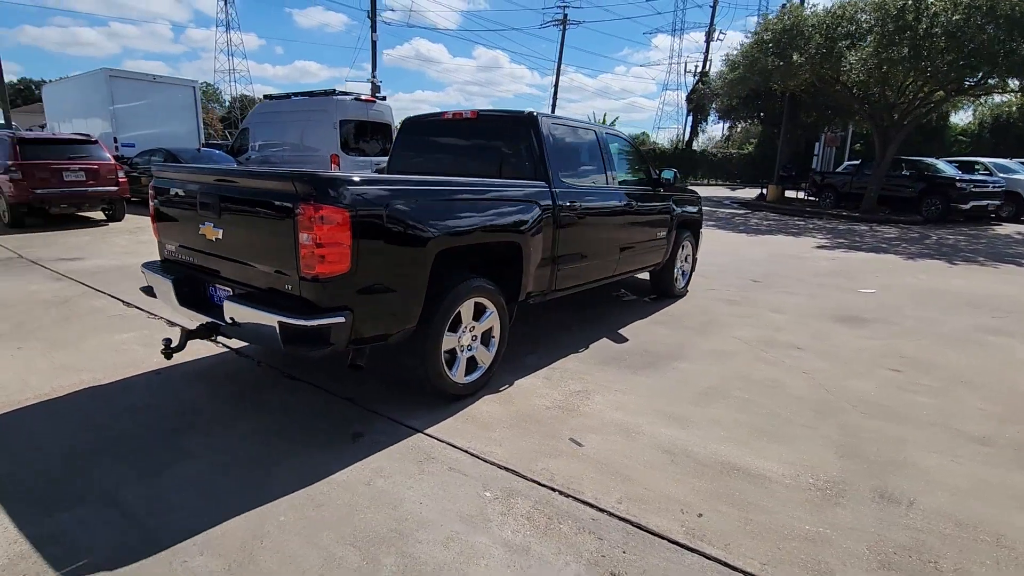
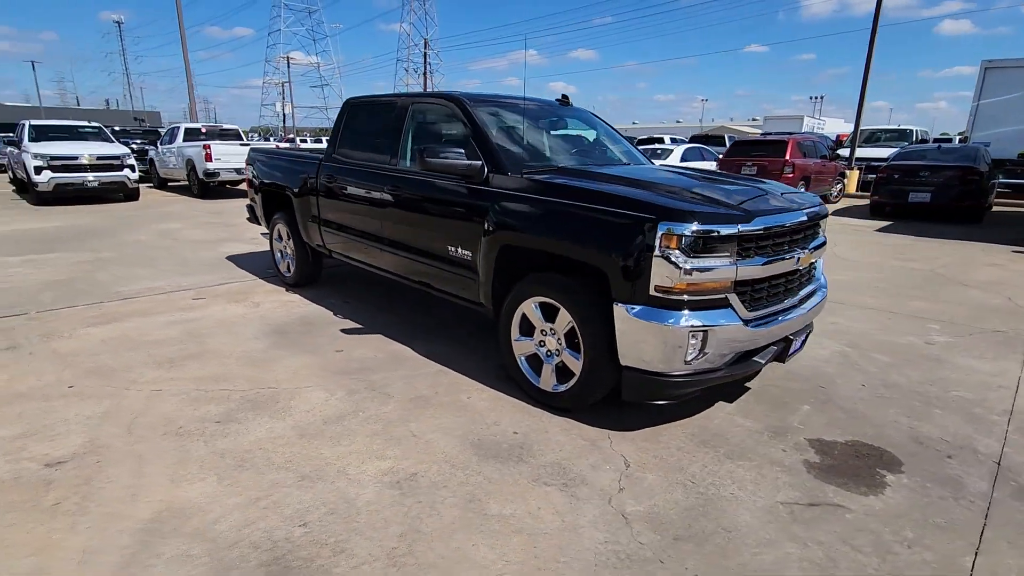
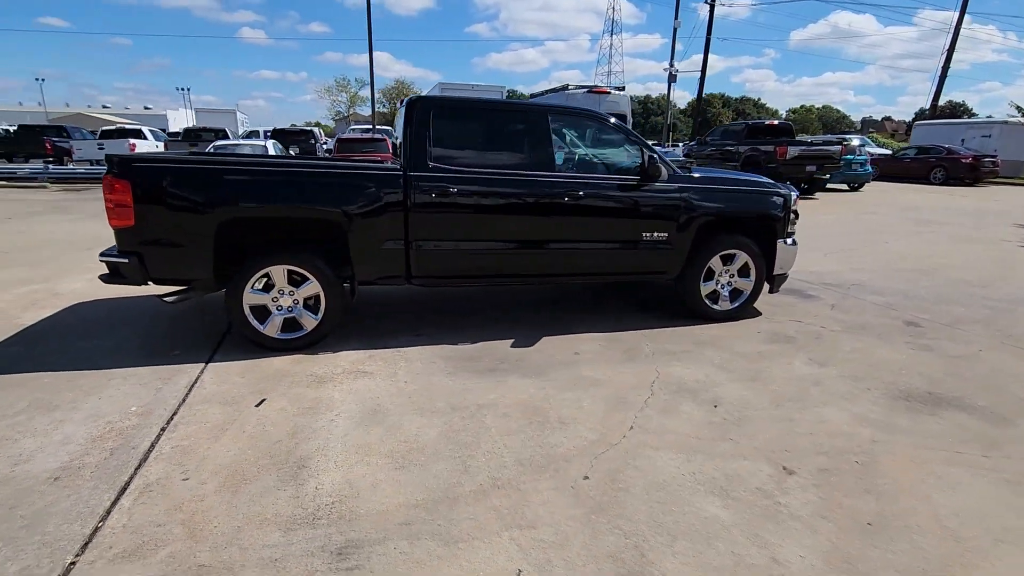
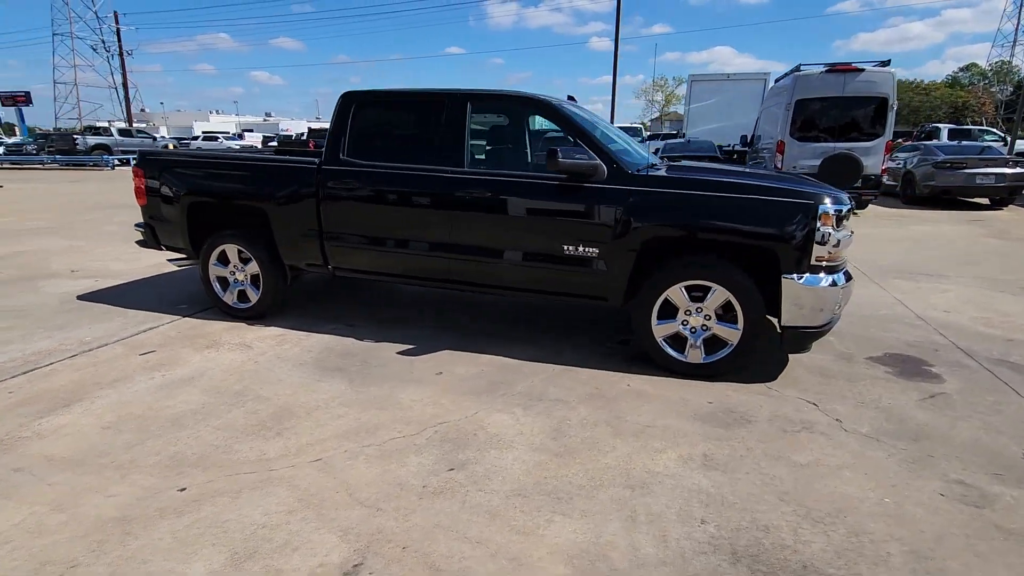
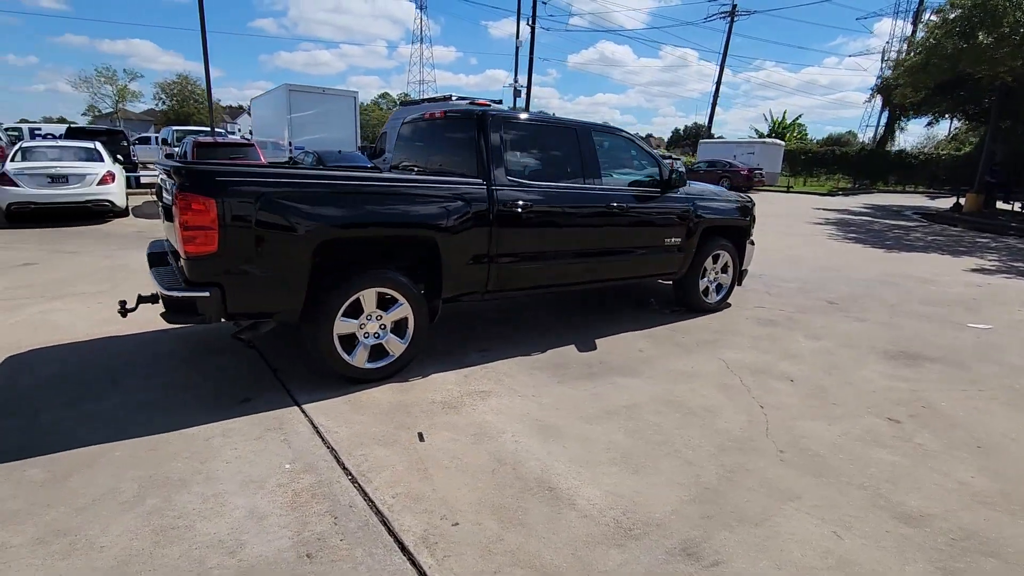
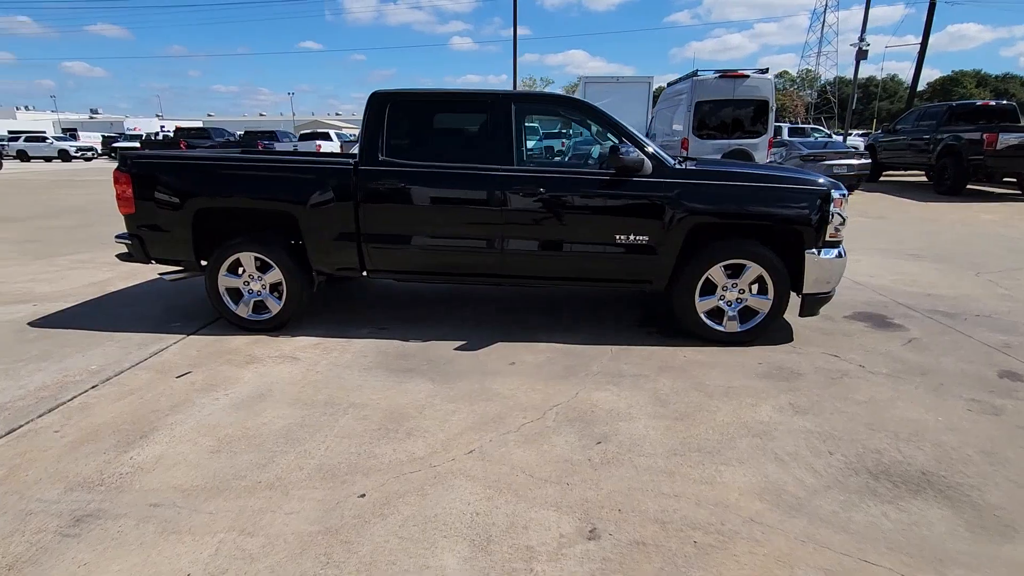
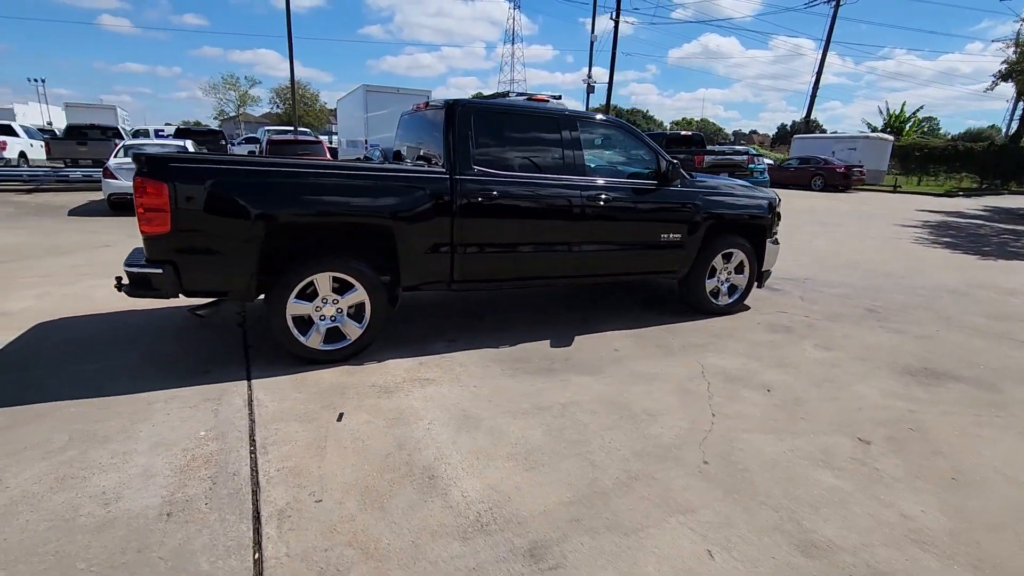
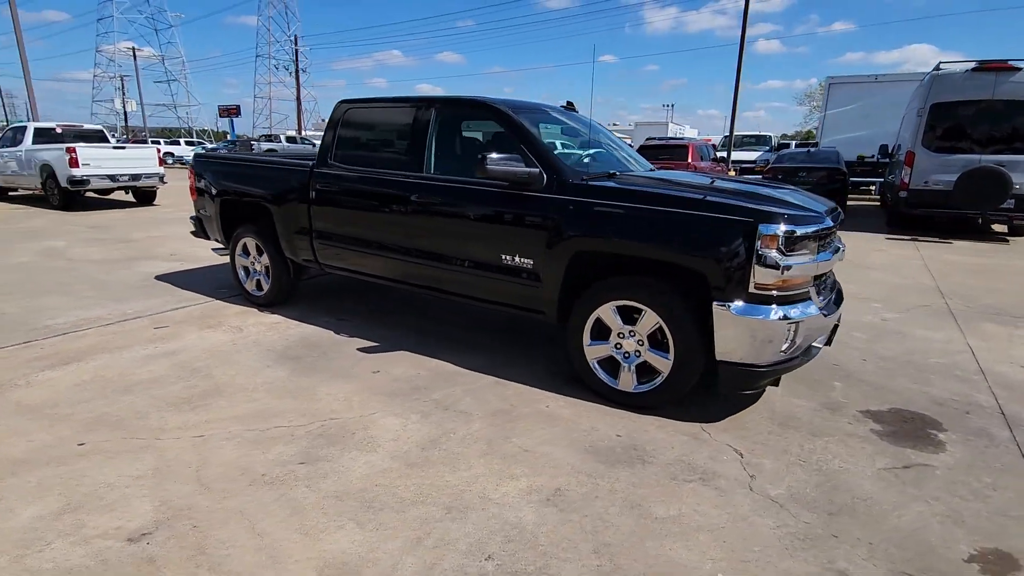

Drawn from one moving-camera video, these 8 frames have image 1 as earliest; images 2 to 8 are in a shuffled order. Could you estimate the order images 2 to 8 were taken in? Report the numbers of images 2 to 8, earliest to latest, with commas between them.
5, 7, 3, 6, 4, 8, 2
